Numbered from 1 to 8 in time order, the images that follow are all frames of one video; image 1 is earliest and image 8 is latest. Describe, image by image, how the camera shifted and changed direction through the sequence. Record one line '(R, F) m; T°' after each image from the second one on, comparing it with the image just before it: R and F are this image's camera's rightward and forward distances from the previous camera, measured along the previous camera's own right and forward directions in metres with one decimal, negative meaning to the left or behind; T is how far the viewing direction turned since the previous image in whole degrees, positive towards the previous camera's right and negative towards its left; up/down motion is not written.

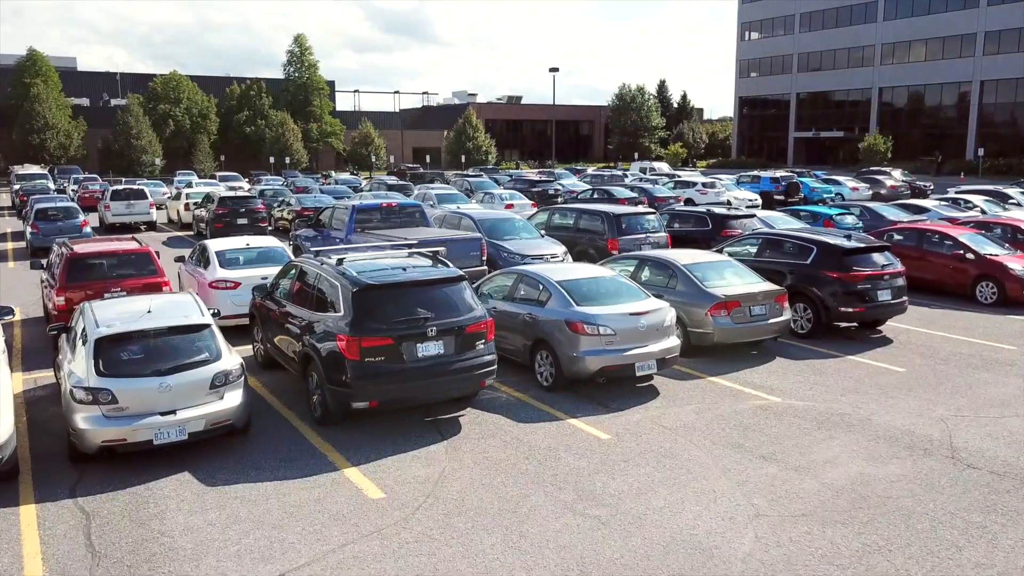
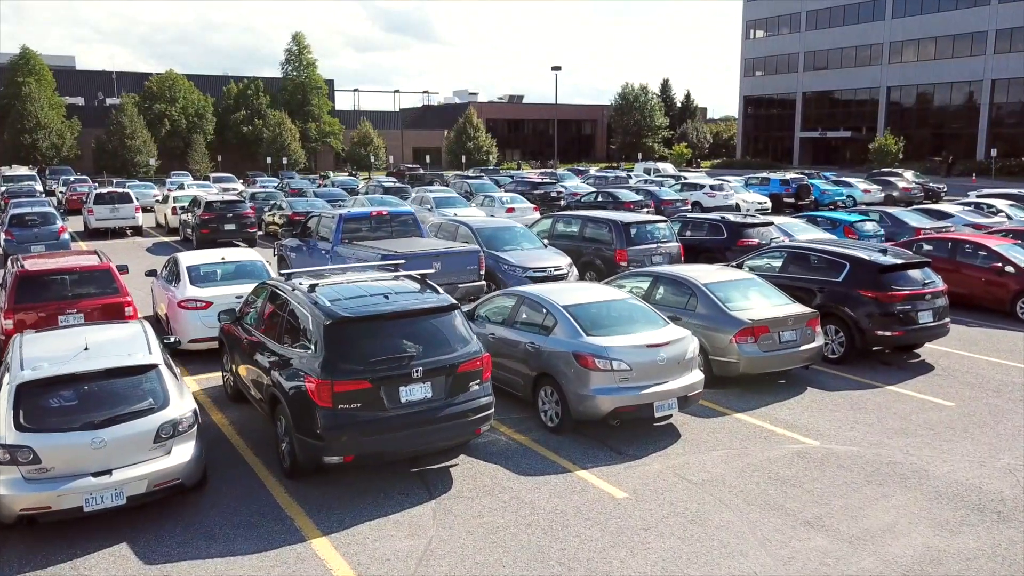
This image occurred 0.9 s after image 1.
(0.0, +1.1) m; 0°
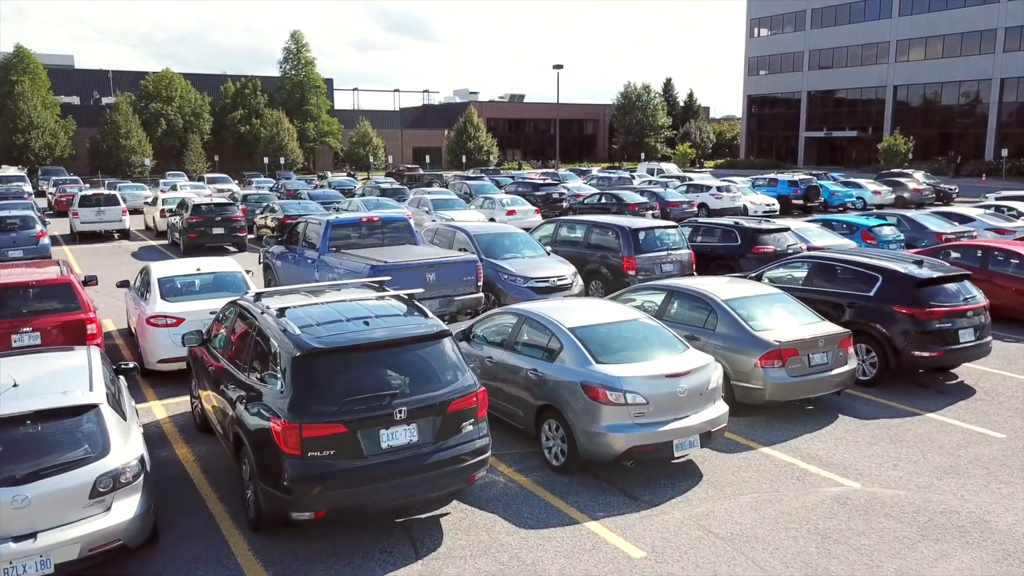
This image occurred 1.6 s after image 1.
(0.0, +0.9) m; 0°
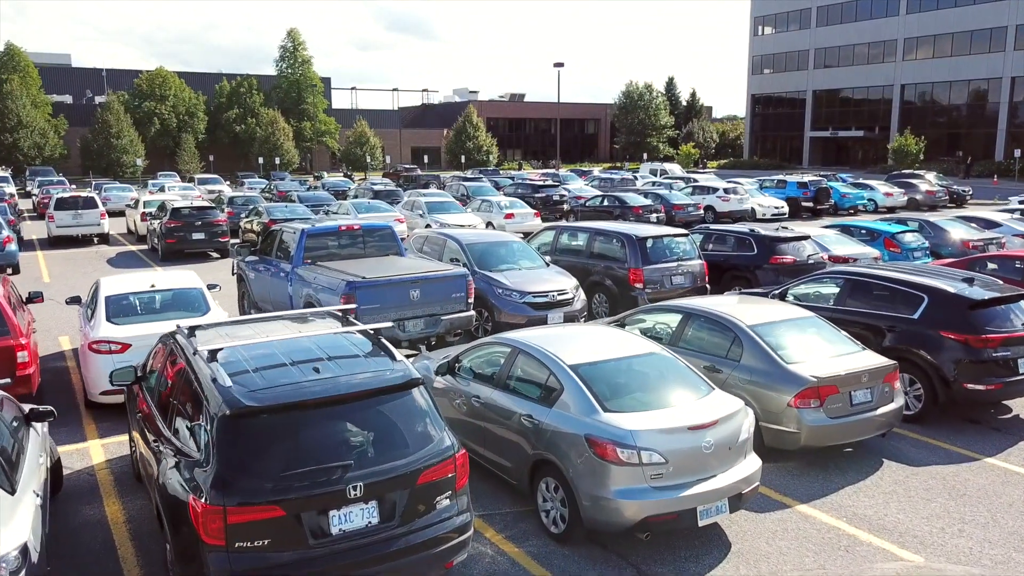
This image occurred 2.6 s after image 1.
(+0.1, +1.2) m; 0°
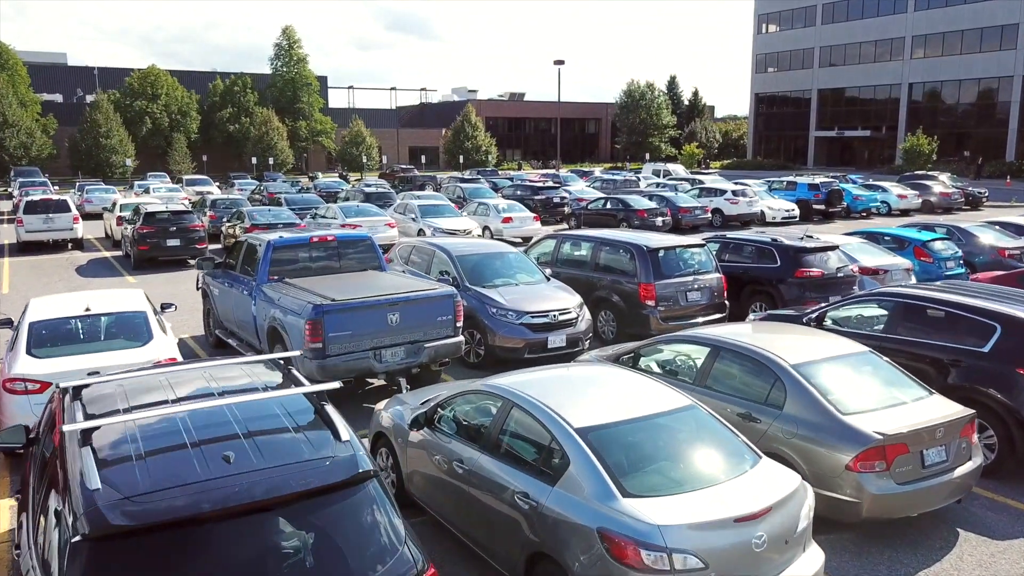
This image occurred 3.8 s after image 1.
(+0.1, +1.4) m; 0°
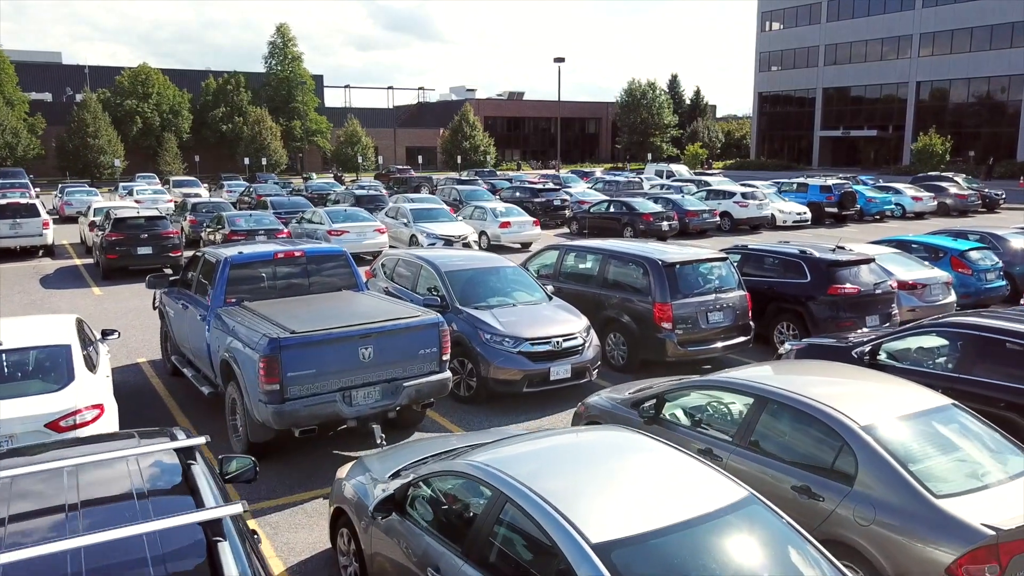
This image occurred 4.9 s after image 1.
(0.0, +1.4) m; 0°
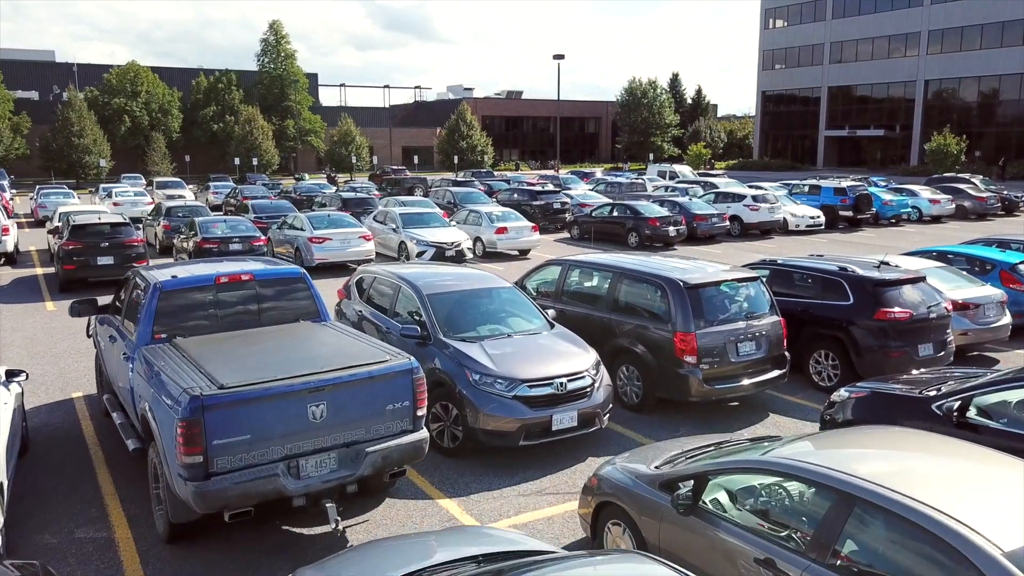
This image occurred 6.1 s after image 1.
(0.0, +1.6) m; 0°
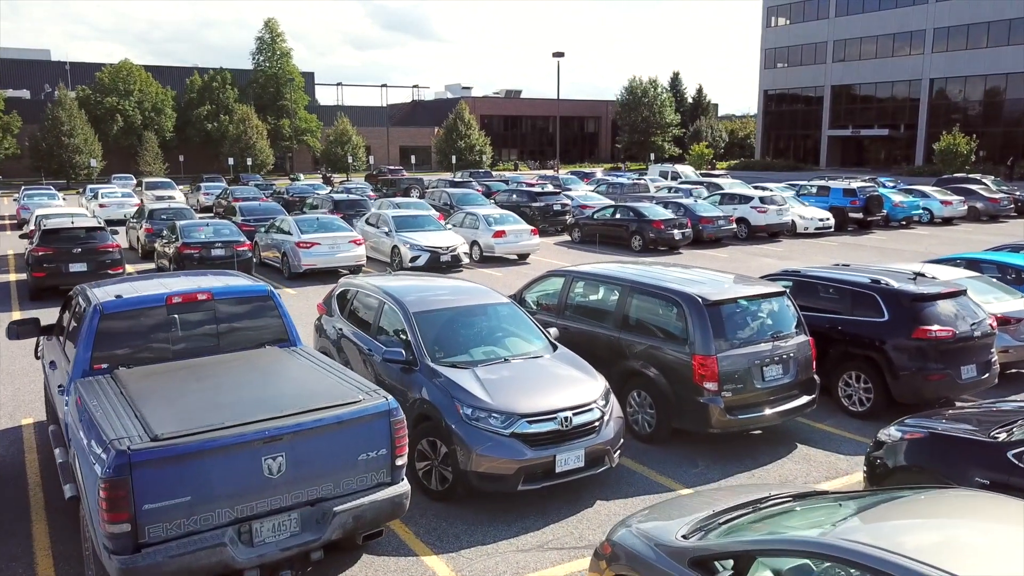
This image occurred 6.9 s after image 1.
(0.0, +1.0) m; 0°
